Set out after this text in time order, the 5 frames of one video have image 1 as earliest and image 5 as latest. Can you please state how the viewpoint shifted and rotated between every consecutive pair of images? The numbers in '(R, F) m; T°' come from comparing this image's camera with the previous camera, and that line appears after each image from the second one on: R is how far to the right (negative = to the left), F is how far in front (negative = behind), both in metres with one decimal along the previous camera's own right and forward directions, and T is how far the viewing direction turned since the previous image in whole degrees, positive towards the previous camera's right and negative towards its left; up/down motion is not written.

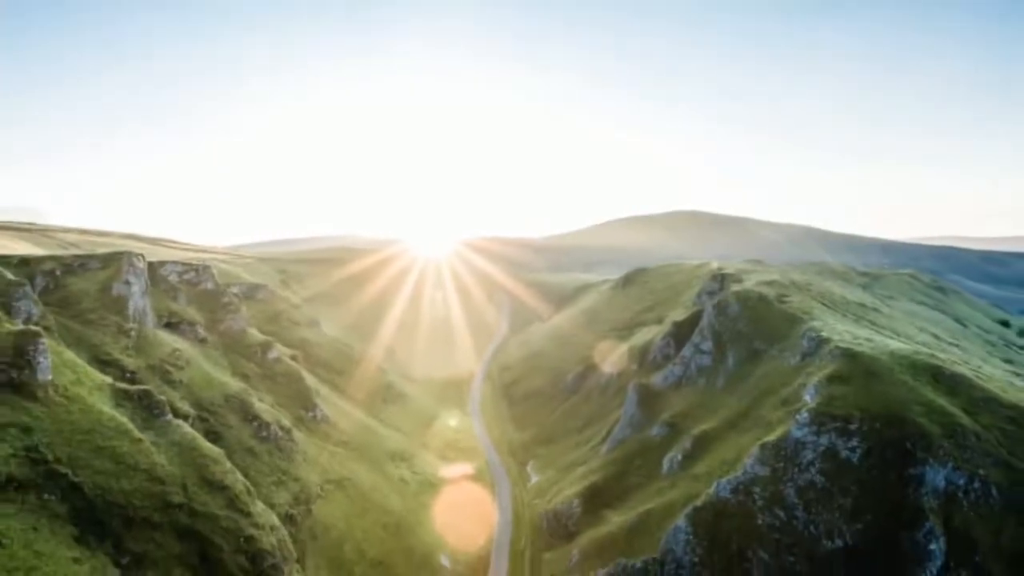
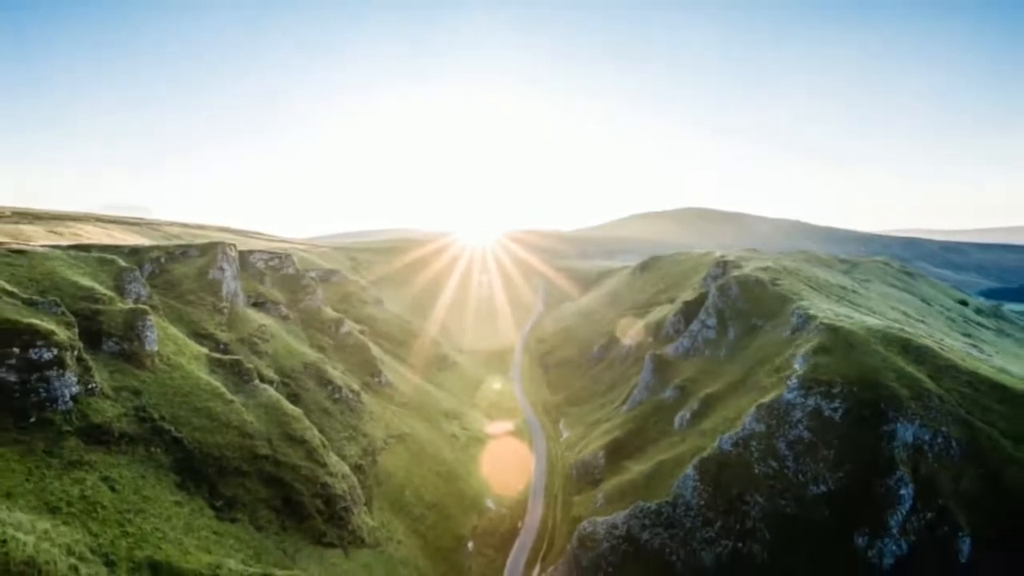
(-4.5, -12.4) m; 0°
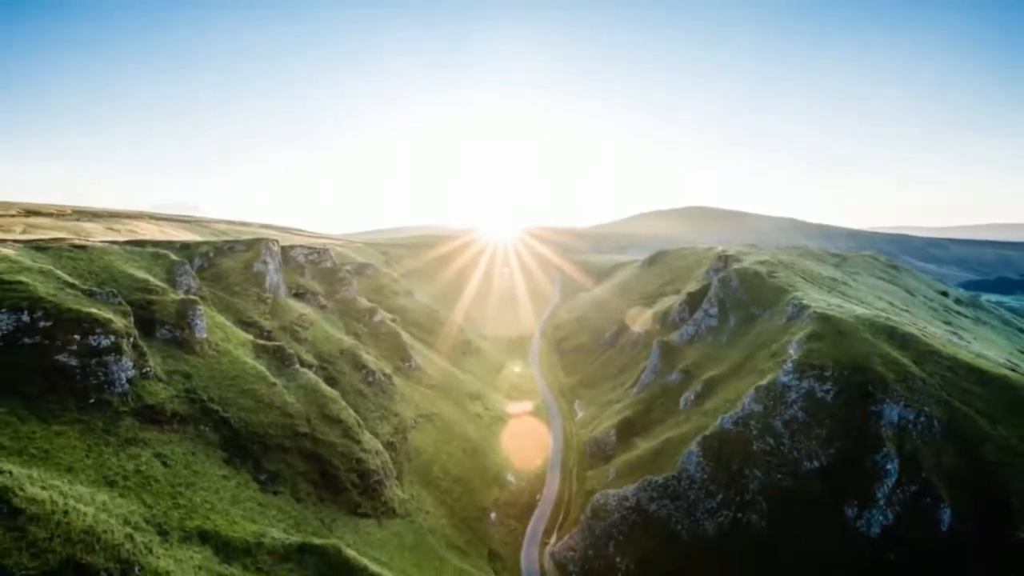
(-2.7, -7.4) m; 0°
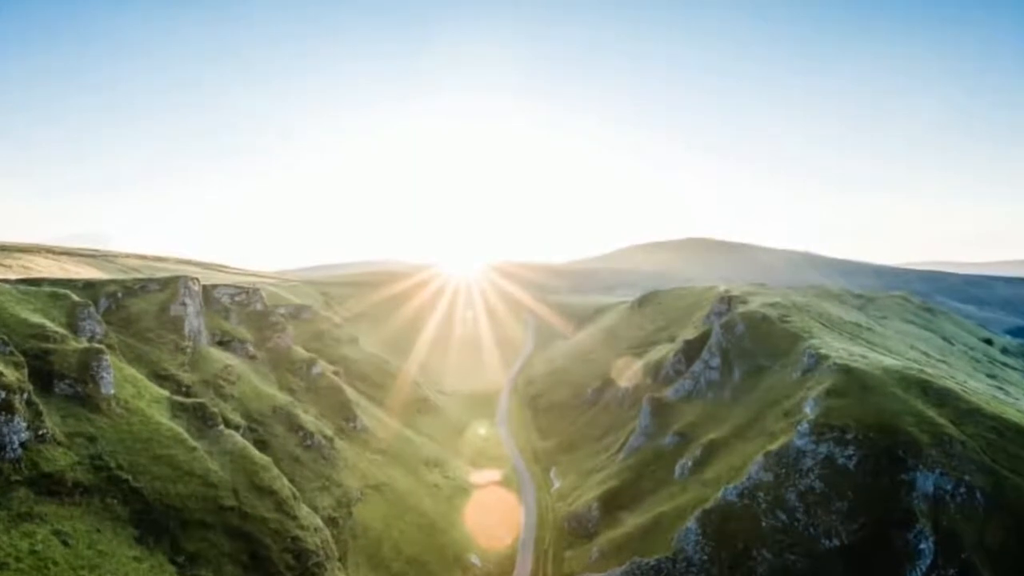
(+4.3, +13.7) m; 0°
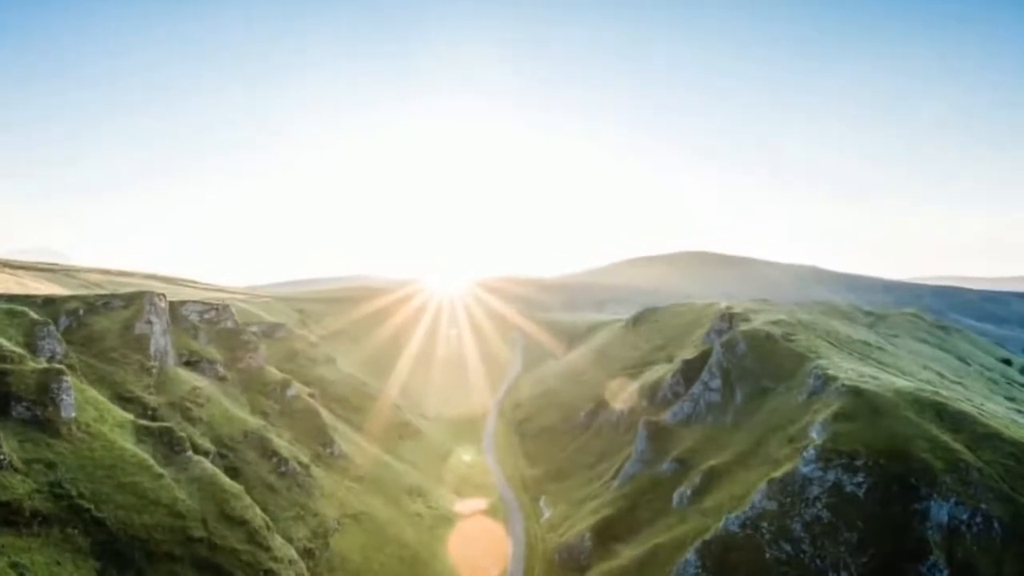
(+1.4, +4.6) m; 0°
